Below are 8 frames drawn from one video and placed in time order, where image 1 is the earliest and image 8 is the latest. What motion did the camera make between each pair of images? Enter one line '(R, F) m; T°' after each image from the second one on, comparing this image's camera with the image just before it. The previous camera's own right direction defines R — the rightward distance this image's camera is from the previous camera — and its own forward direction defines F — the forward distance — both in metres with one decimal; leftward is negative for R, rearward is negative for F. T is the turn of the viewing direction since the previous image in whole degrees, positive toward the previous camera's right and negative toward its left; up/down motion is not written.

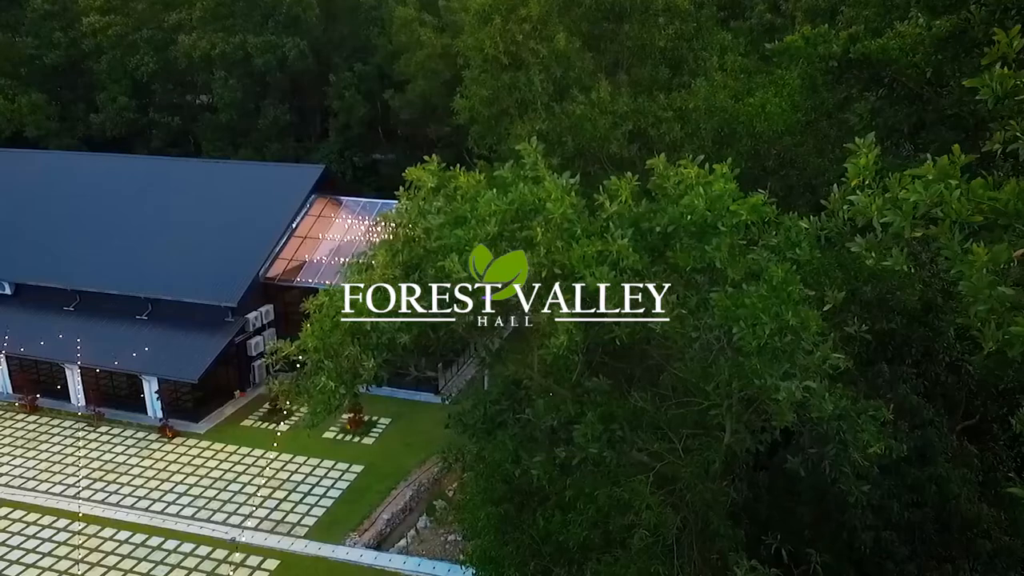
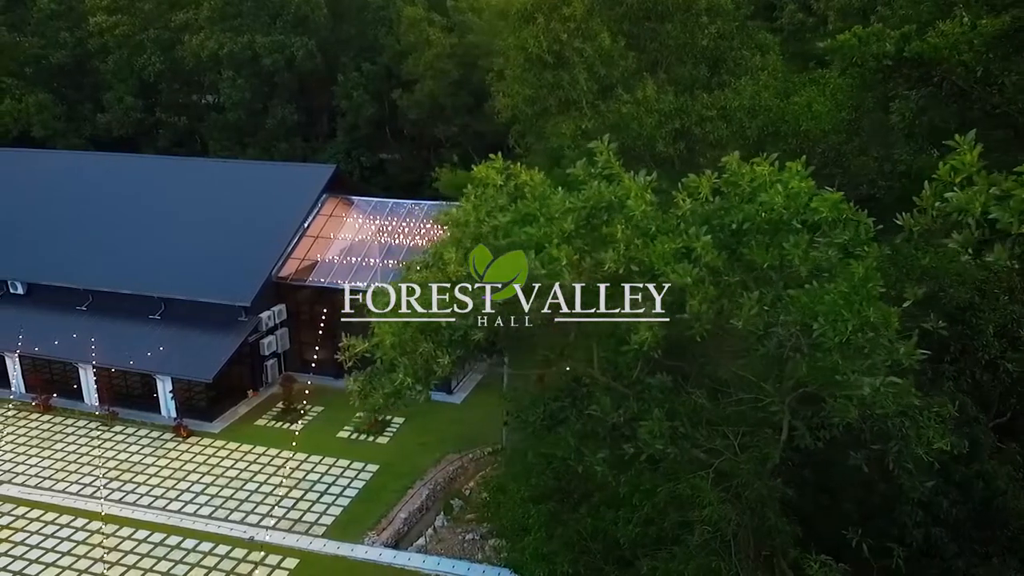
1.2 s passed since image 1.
(-0.5, 0.0) m; 0°
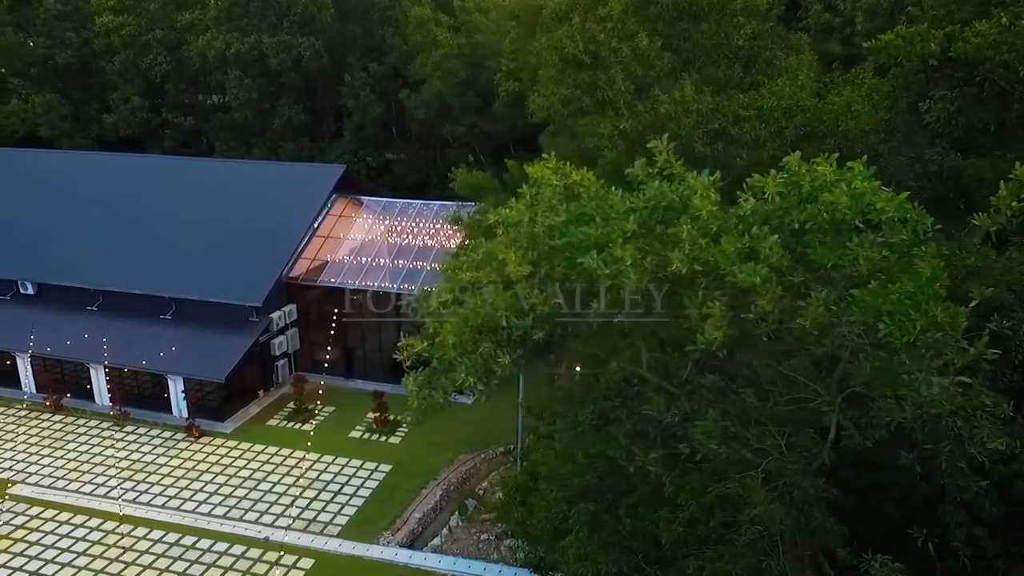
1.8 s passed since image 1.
(-0.4, 0.0) m; 0°
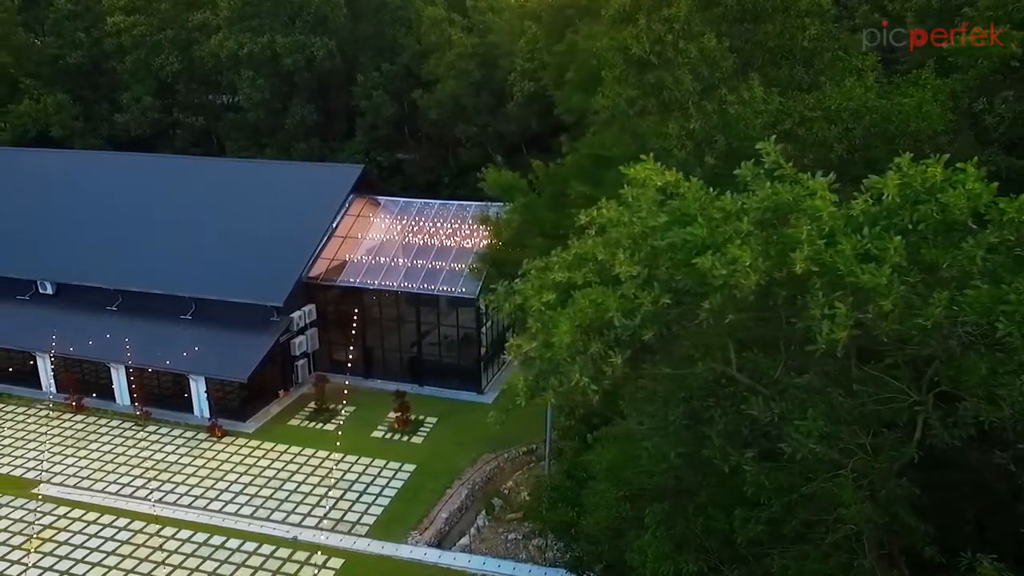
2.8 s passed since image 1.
(-0.7, 0.0) m; 0°
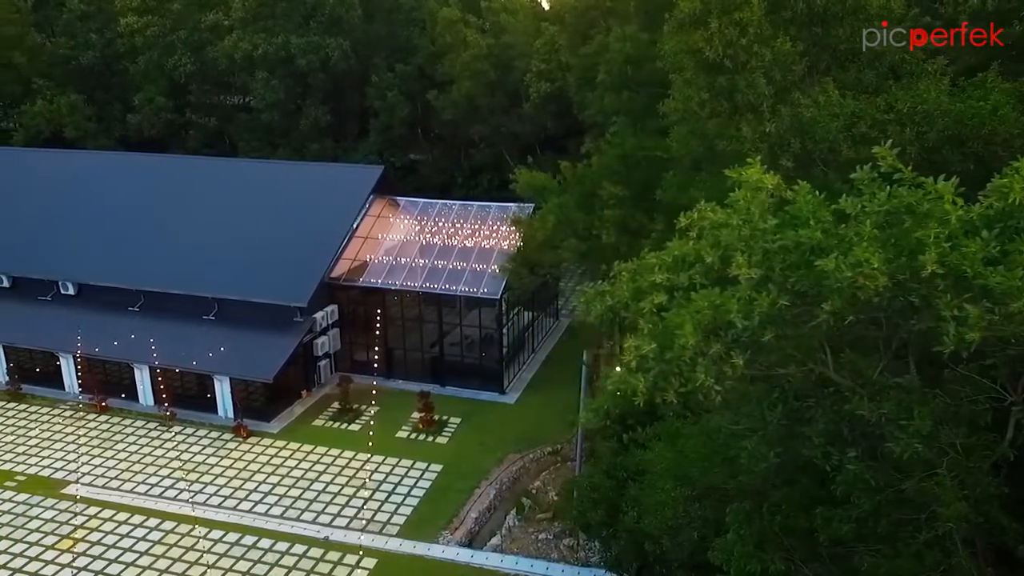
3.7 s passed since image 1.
(-0.8, -0.1) m; 0°
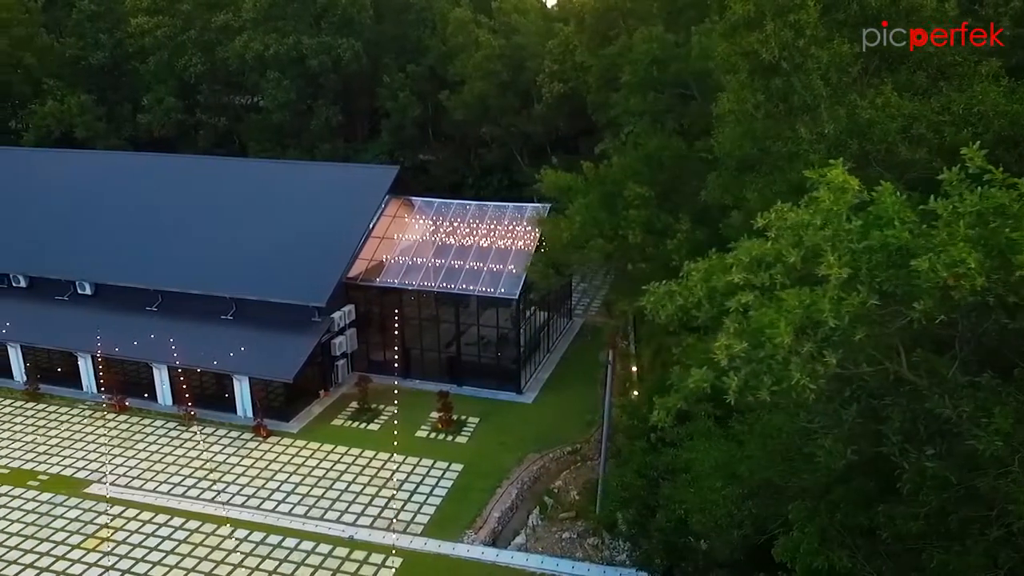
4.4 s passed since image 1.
(-0.6, -0.1) m; 0°
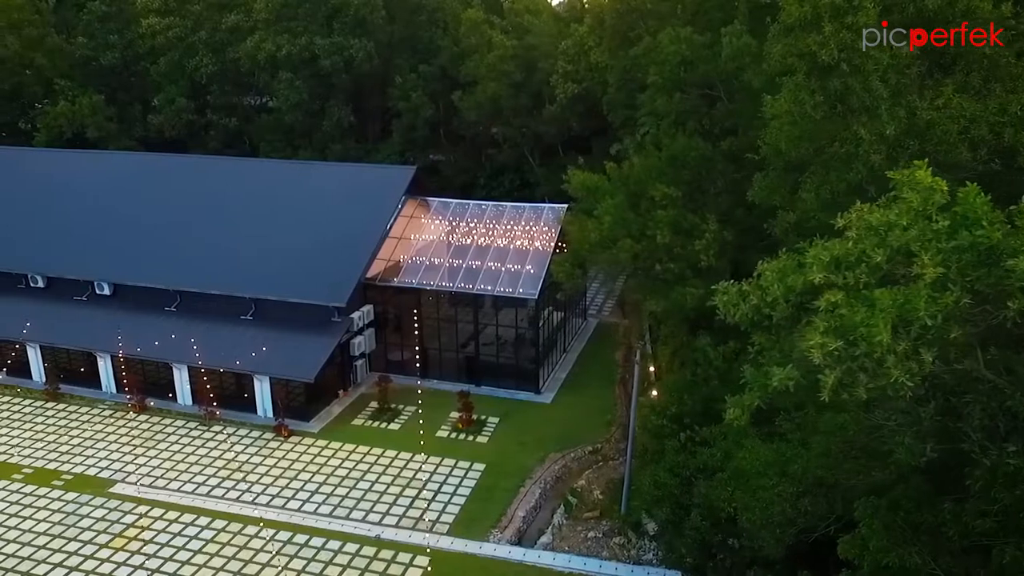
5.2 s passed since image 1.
(-0.7, -0.1) m; 0°
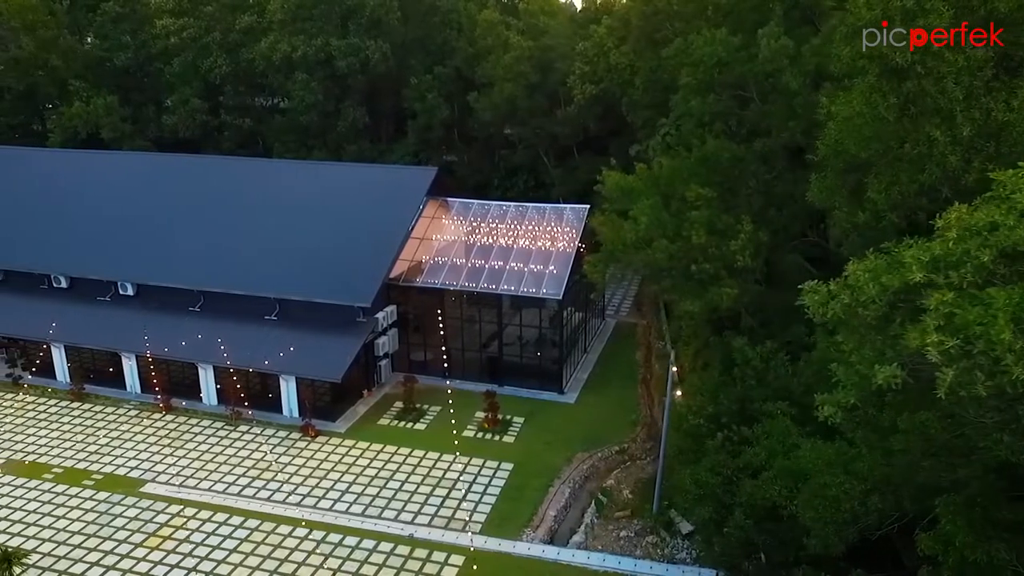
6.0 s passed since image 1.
(-0.8, -0.1) m; 0°
